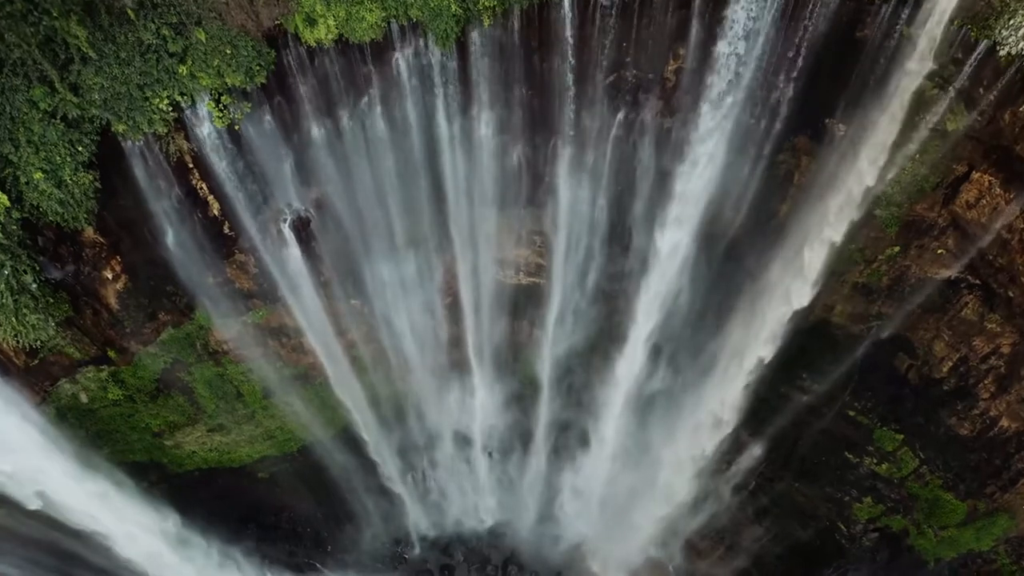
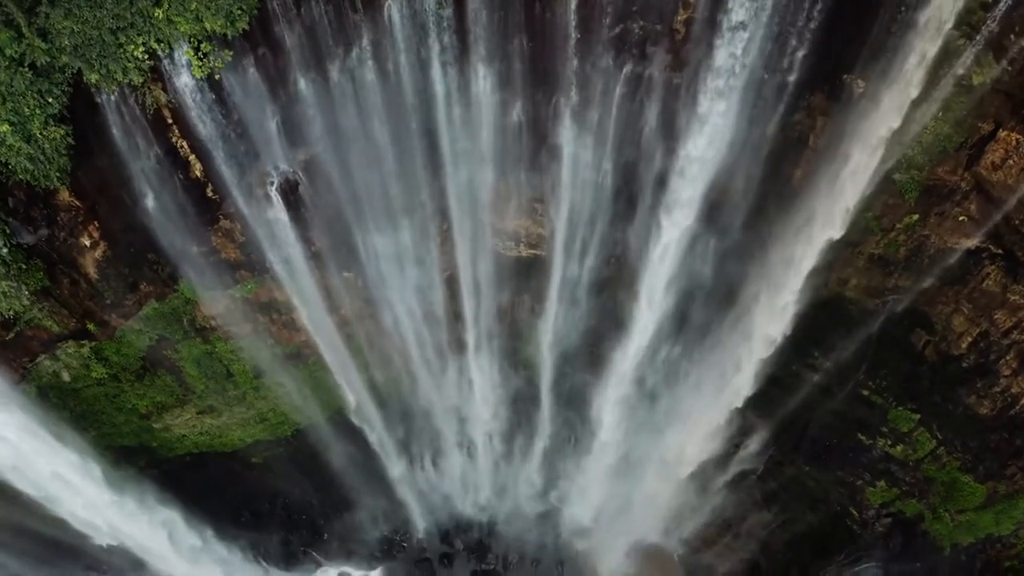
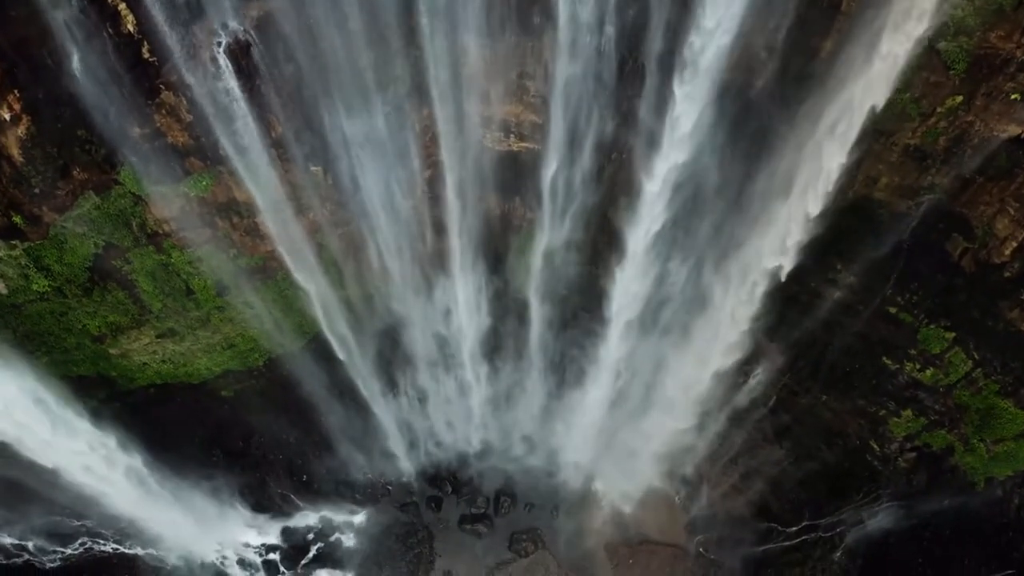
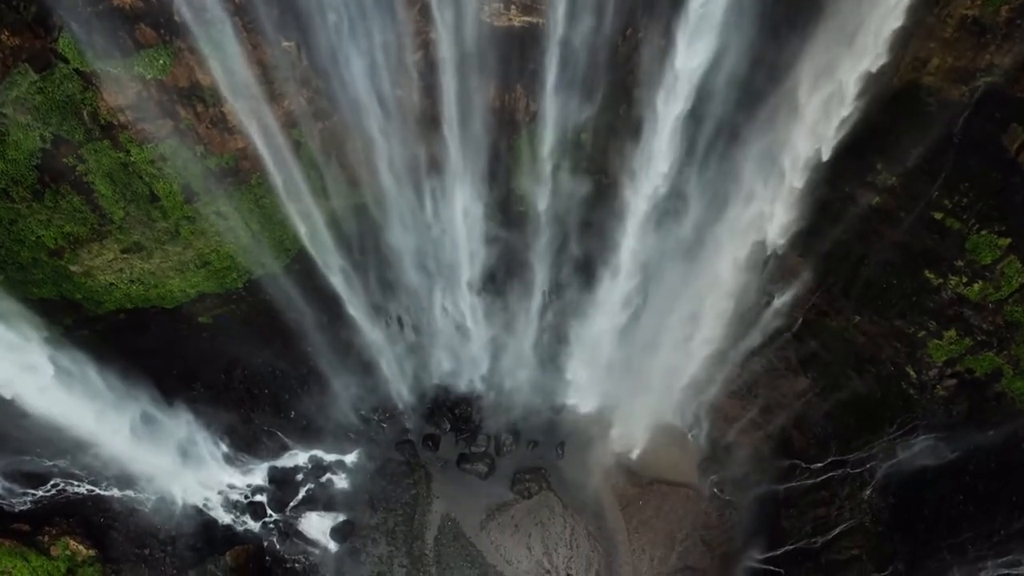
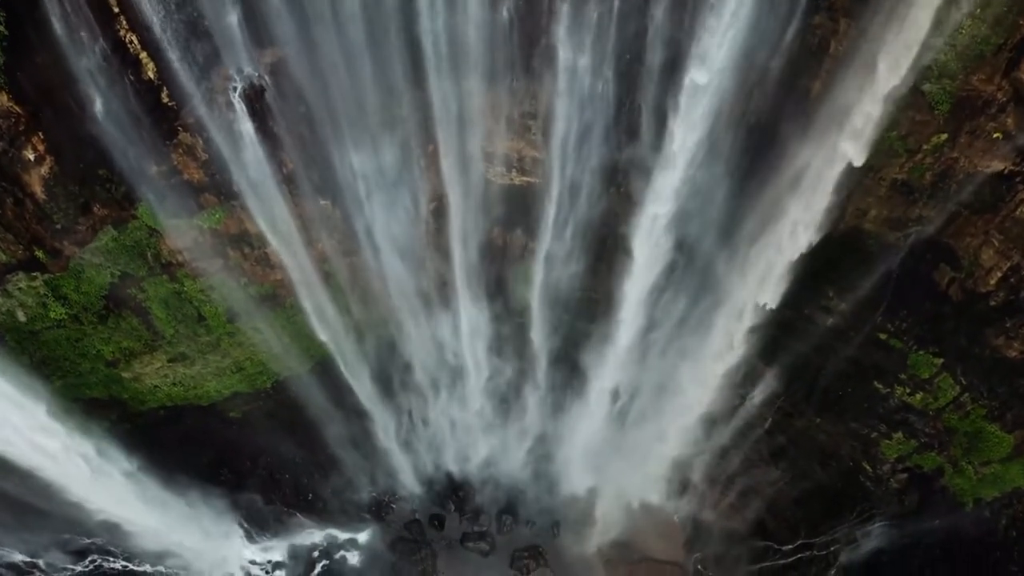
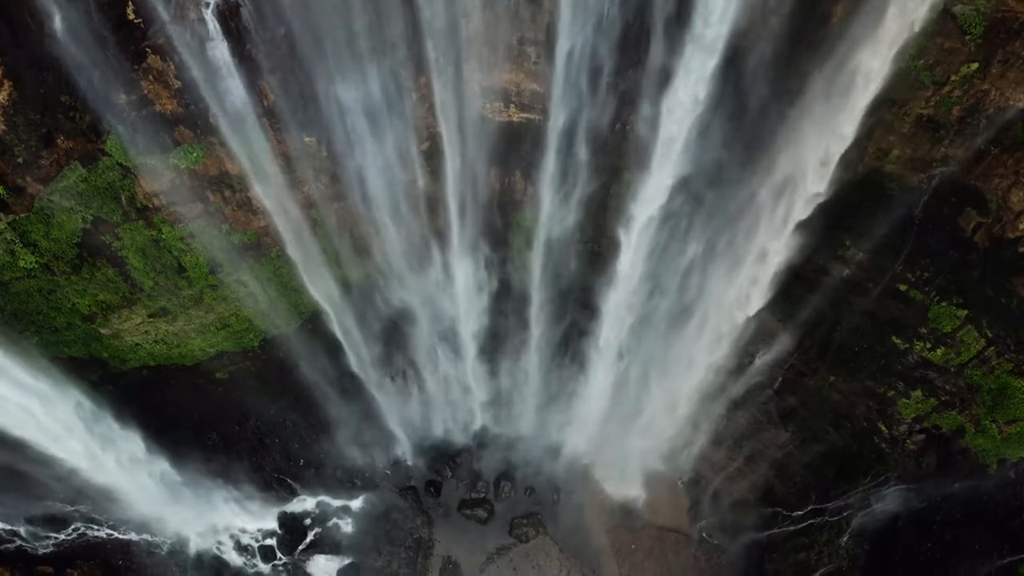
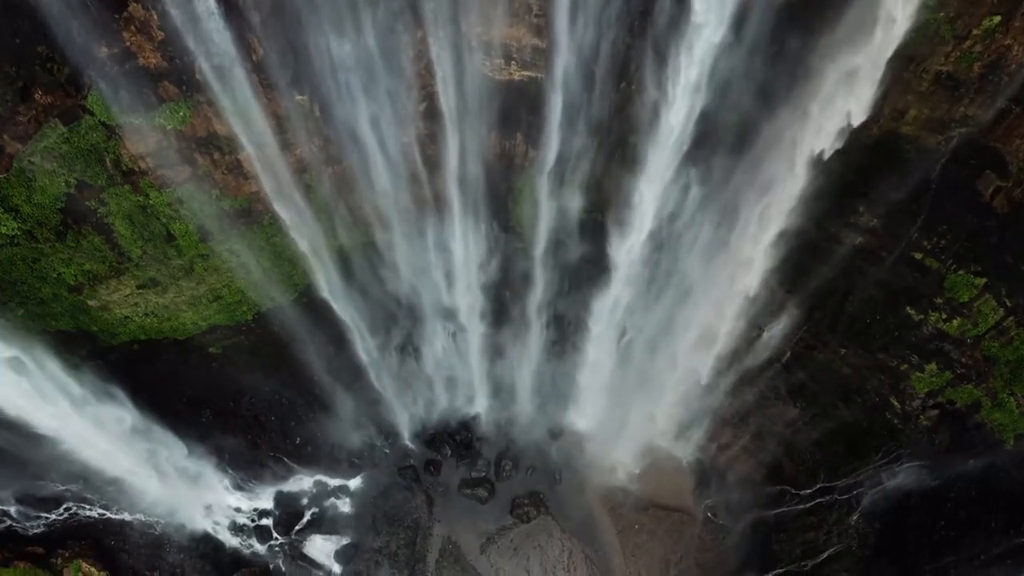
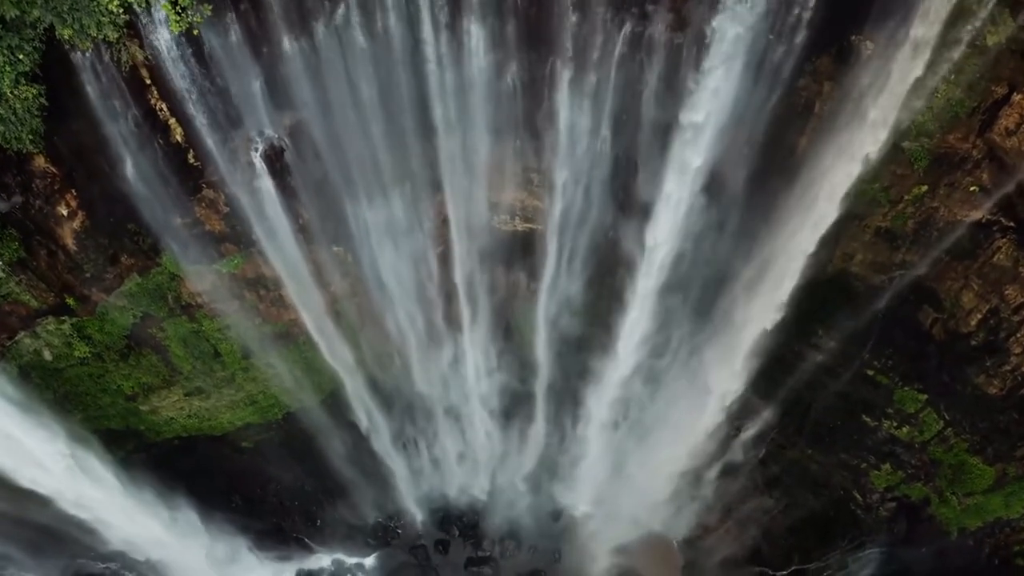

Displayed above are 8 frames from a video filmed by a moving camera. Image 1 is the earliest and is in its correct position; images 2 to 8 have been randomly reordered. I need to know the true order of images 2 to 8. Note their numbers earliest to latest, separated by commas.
2, 8, 5, 3, 6, 7, 4
